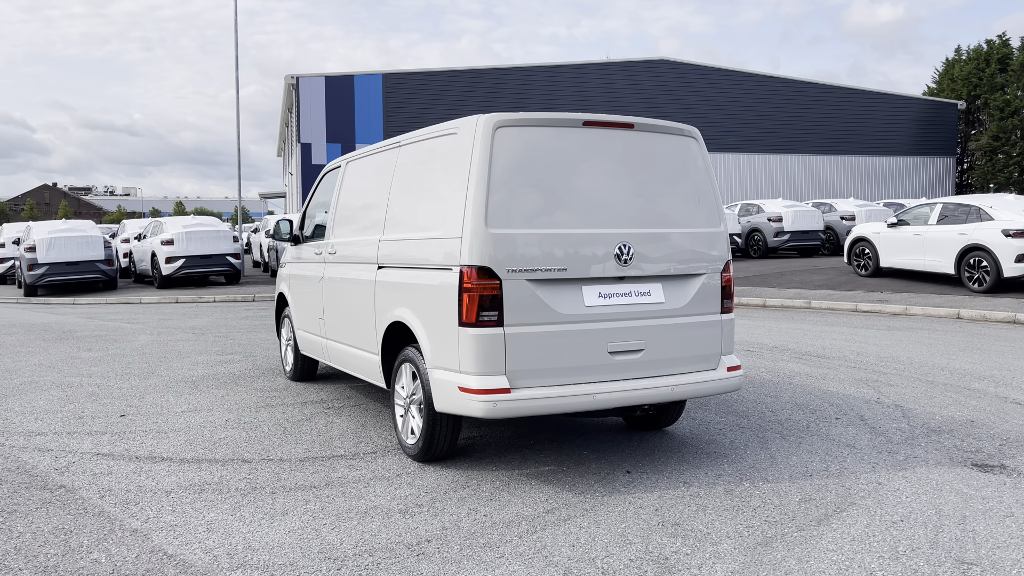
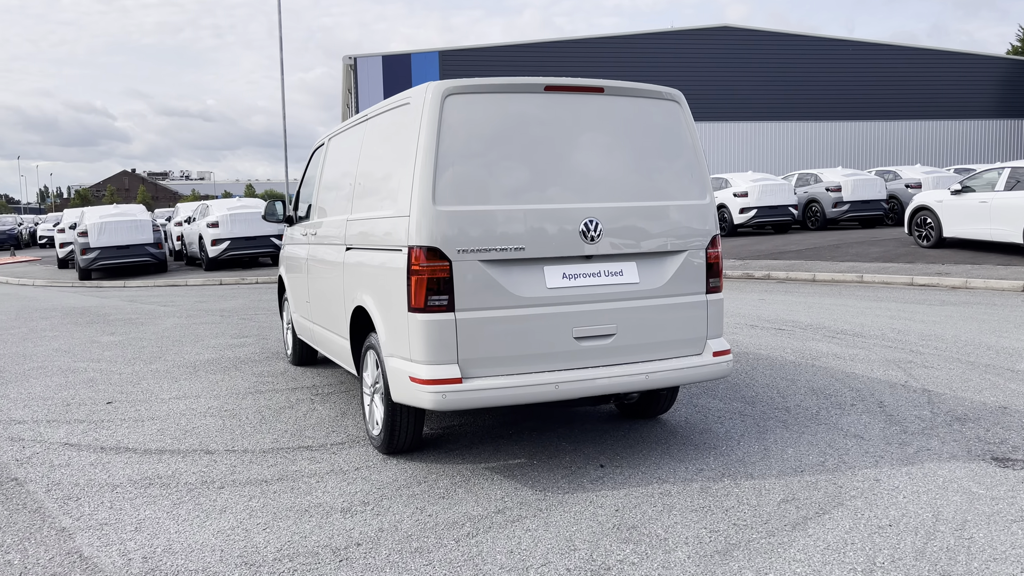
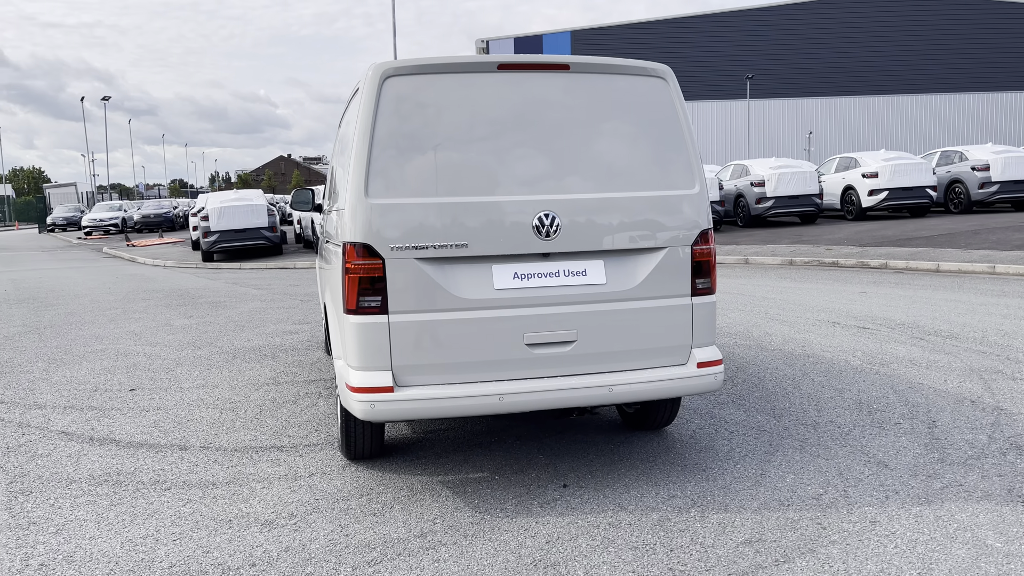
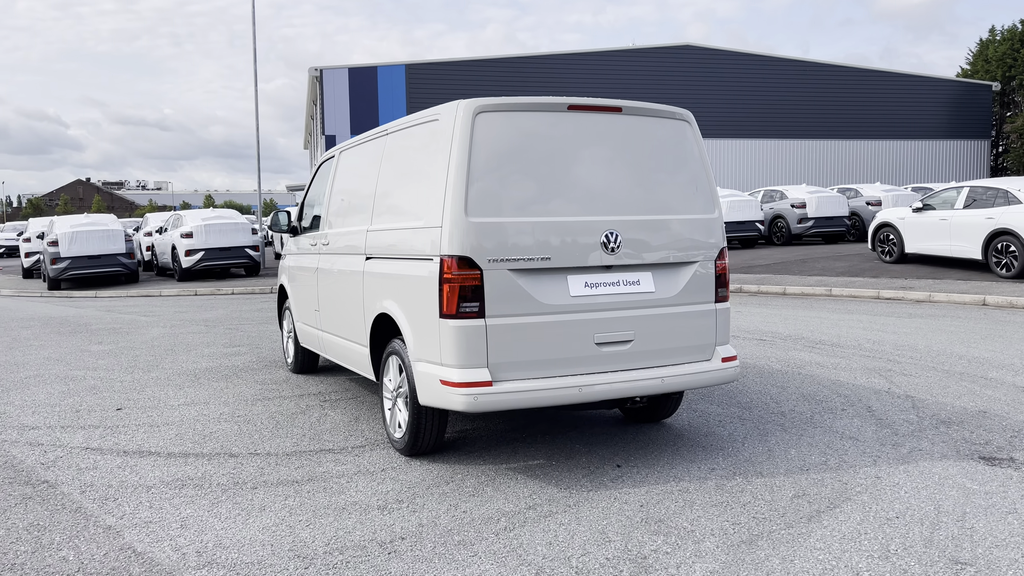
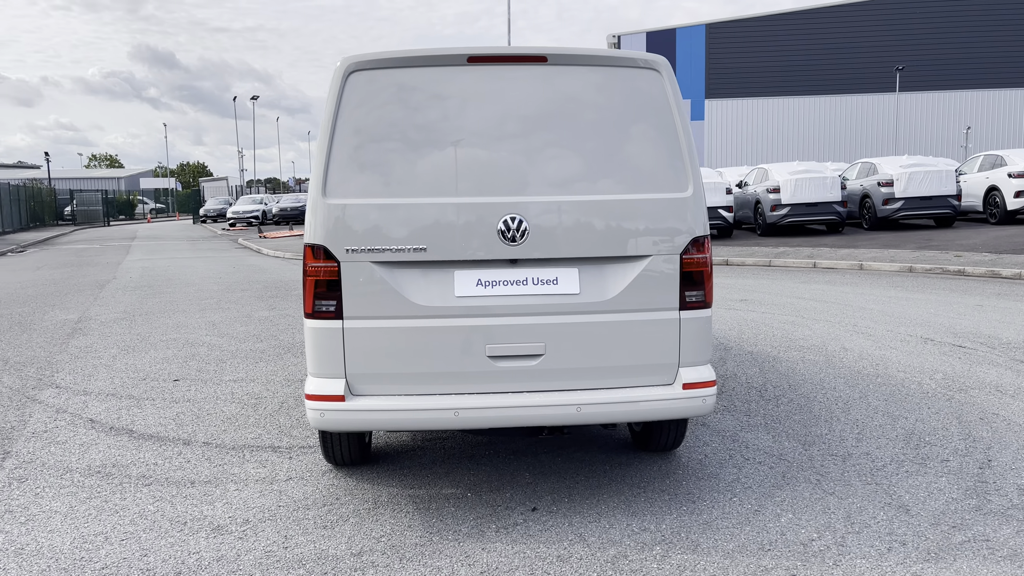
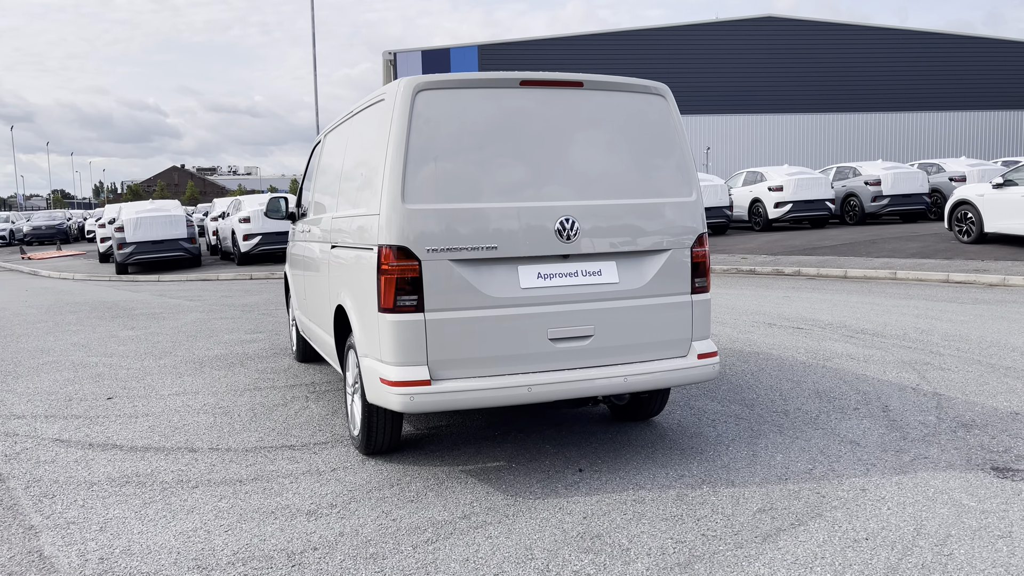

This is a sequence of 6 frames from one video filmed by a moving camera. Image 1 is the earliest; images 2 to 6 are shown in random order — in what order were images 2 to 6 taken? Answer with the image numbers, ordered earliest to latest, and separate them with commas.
4, 2, 6, 3, 5
